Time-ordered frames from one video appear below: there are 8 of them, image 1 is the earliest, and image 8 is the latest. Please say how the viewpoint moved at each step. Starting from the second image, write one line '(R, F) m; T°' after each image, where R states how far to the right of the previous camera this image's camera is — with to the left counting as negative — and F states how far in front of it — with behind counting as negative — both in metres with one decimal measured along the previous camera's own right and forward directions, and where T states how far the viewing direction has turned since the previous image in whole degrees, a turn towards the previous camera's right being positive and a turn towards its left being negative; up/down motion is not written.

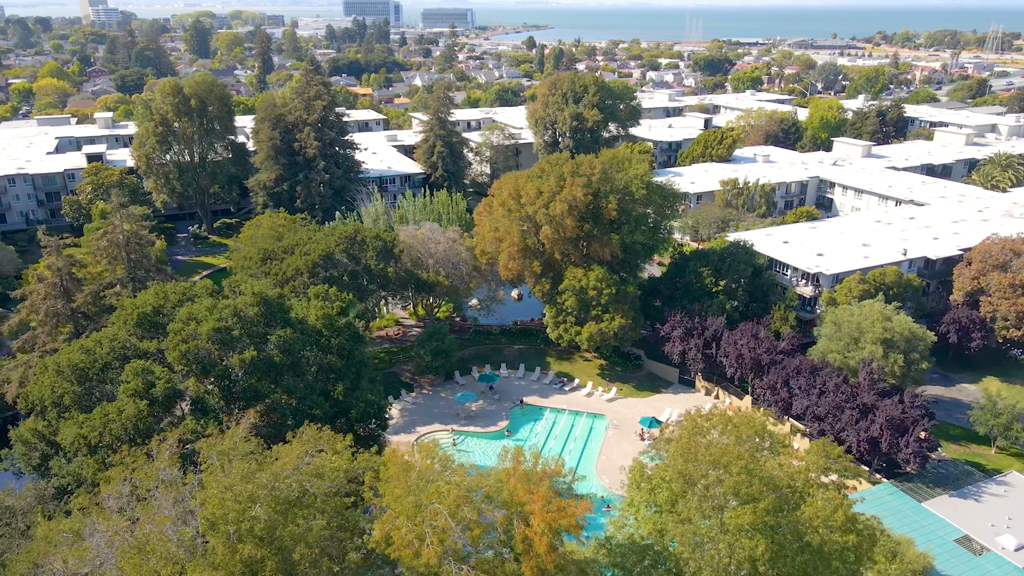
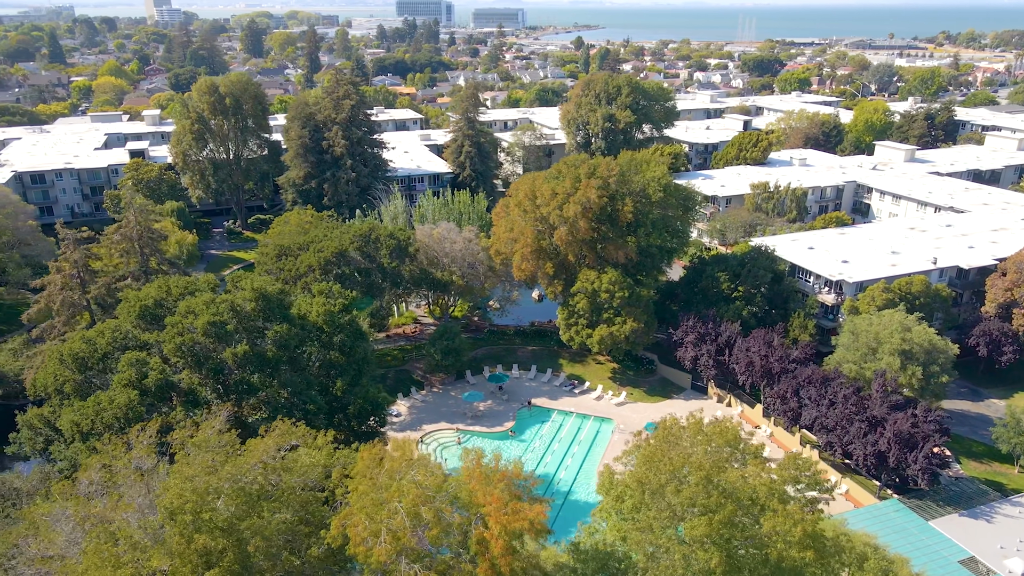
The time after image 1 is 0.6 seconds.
(+1.9, +0.1) m; -4°
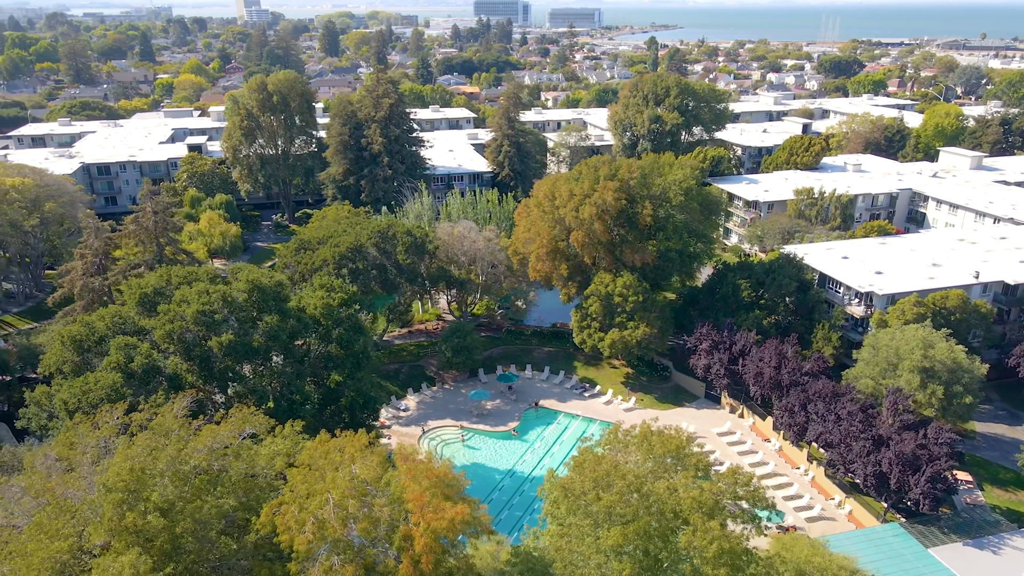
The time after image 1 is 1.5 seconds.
(+3.1, +0.1) m; -5°
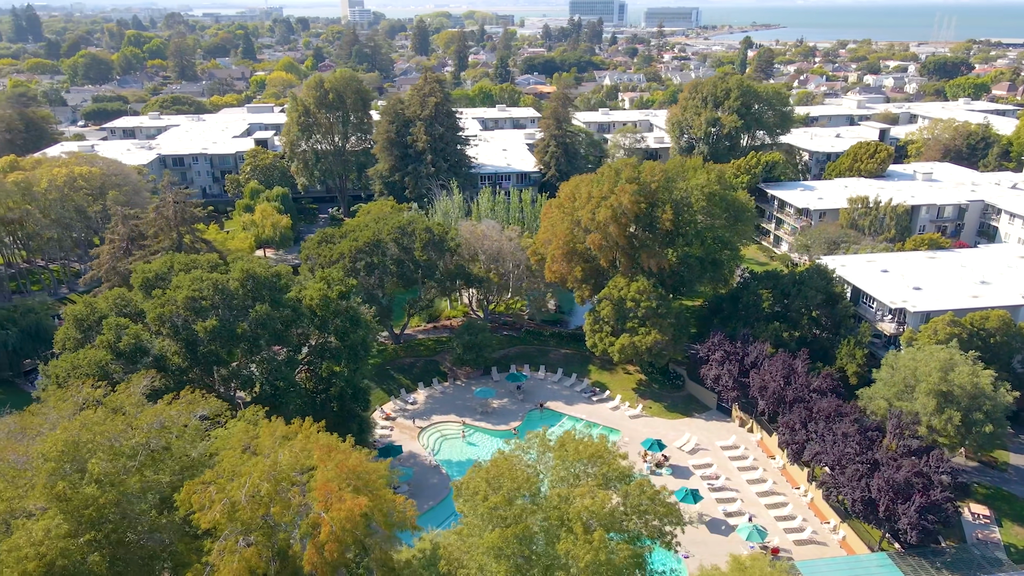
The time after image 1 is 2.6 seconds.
(+4.0, +0.1) m; -7°
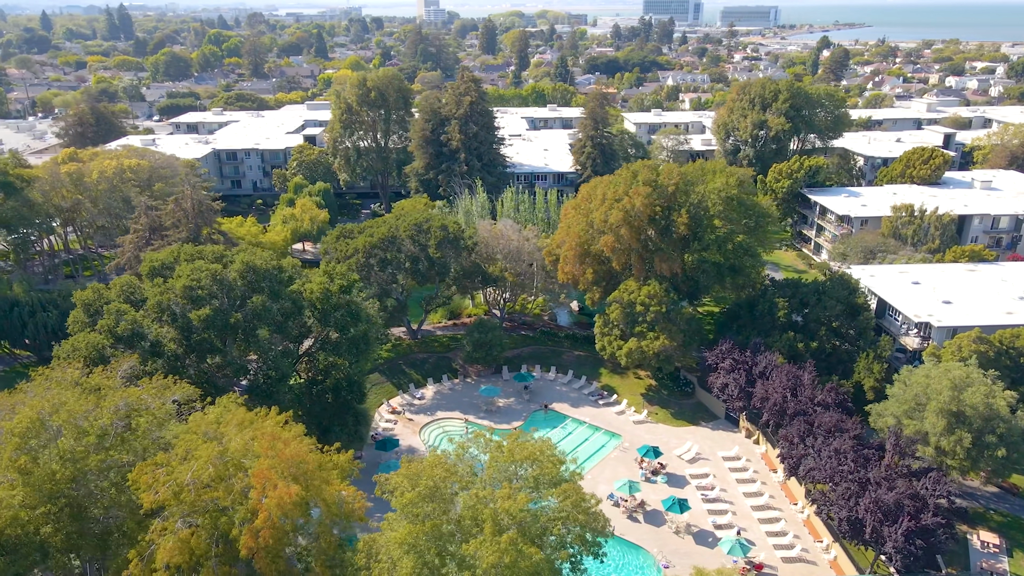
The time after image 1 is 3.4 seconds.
(+3.0, +0.1) m; -5°
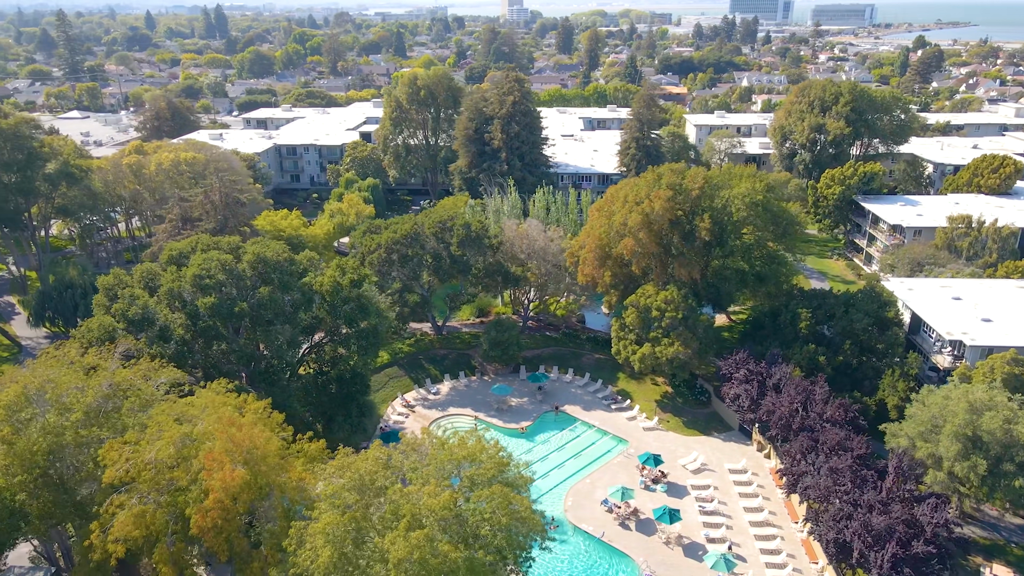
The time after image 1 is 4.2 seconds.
(+3.1, +0.1) m; -6°
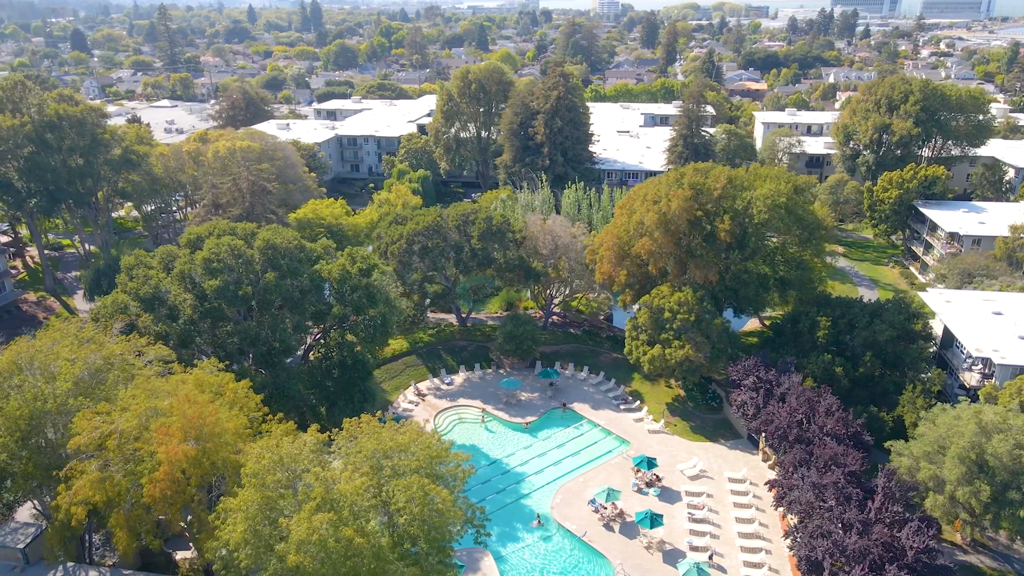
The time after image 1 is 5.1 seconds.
(+3.6, +0.1) m; -6°
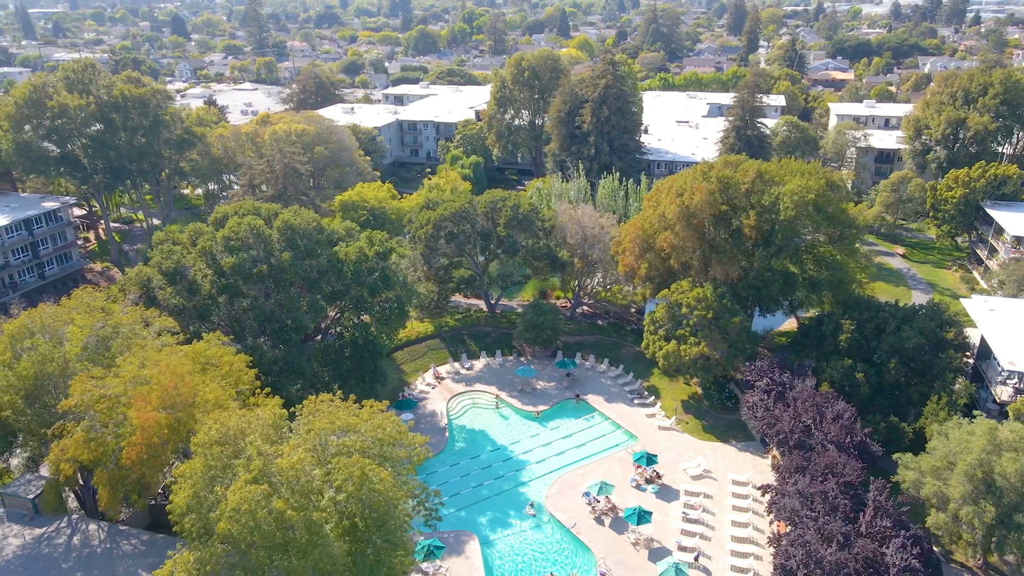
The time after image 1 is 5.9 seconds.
(+3.2, +0.1) m; -6°
